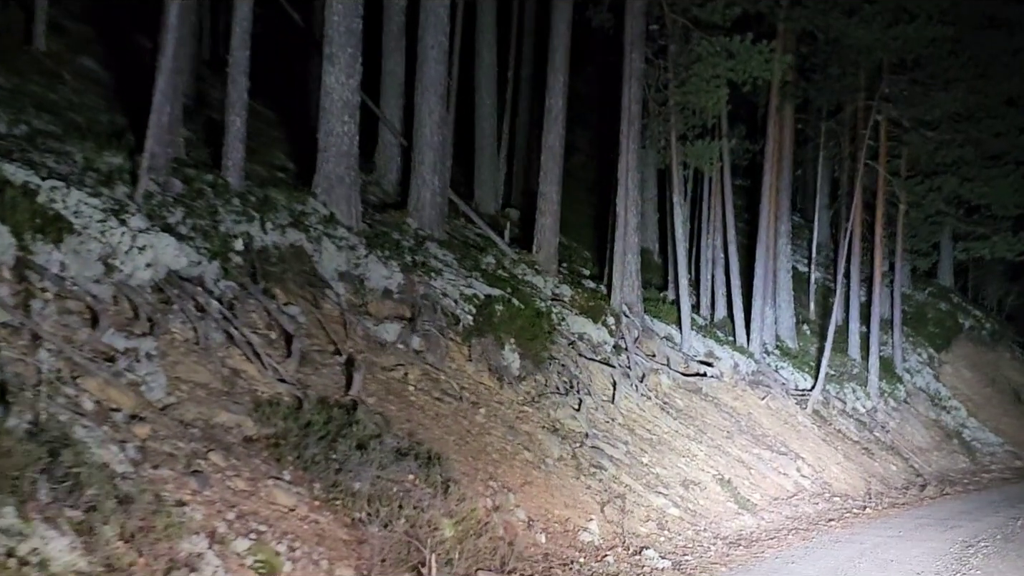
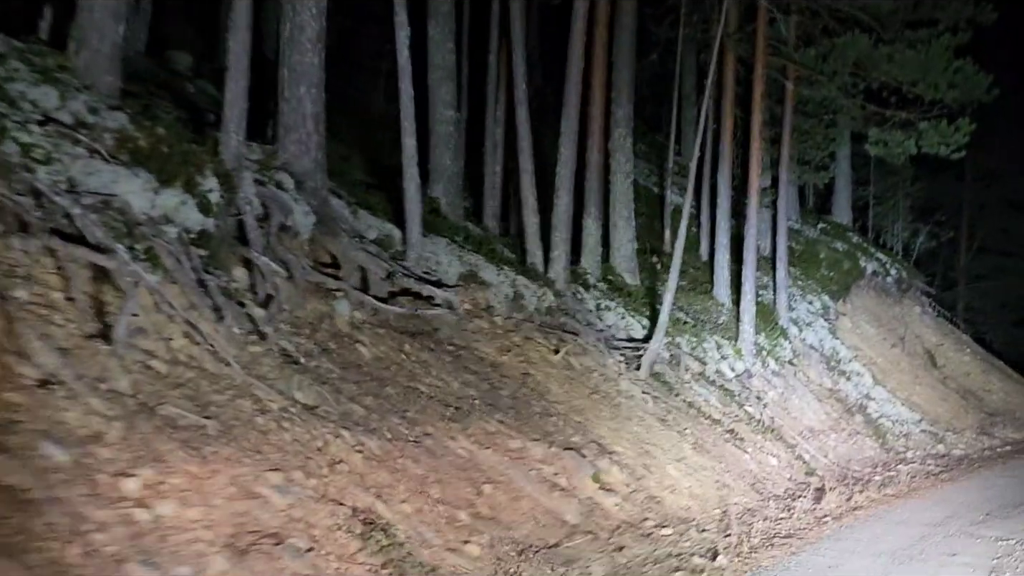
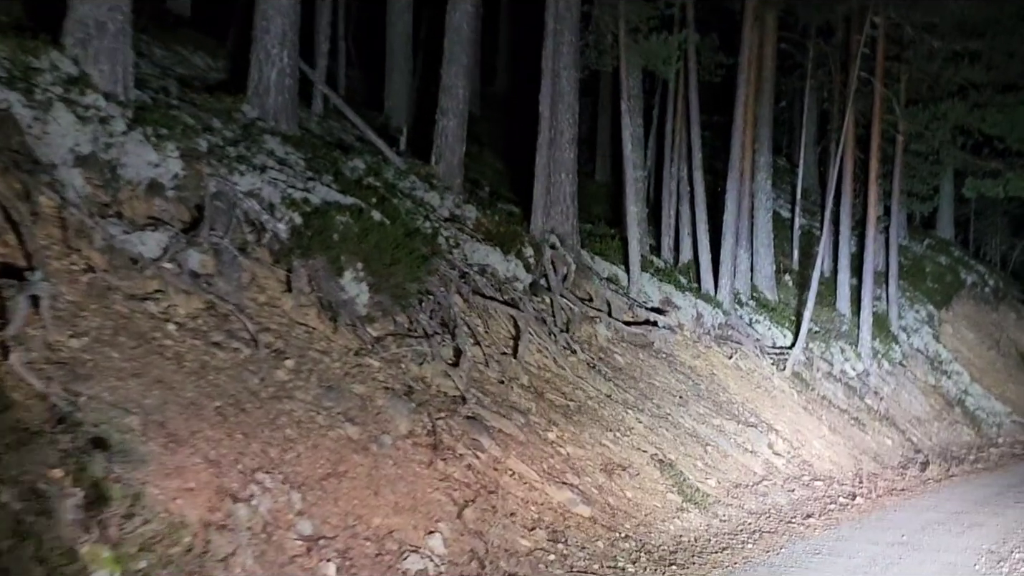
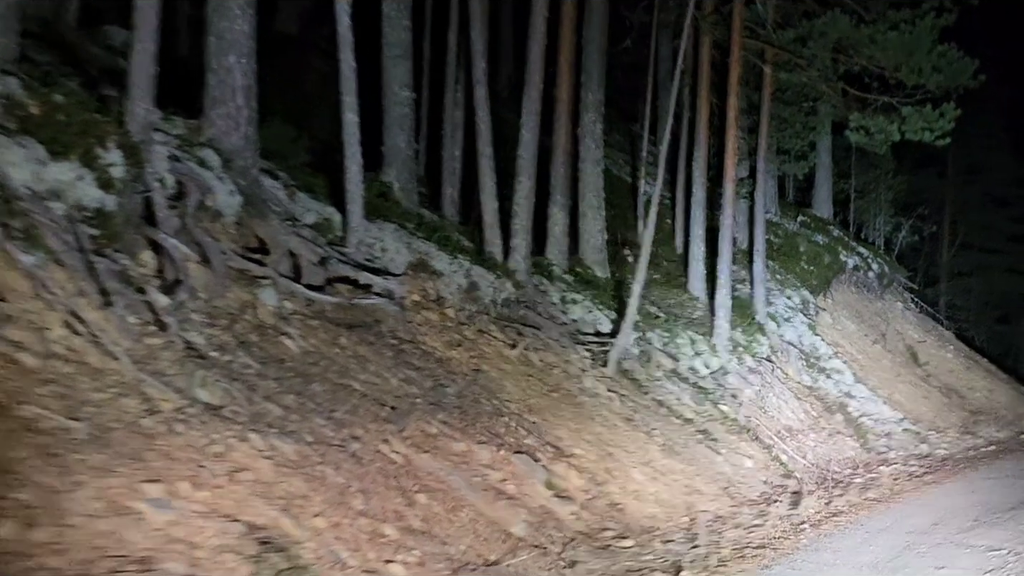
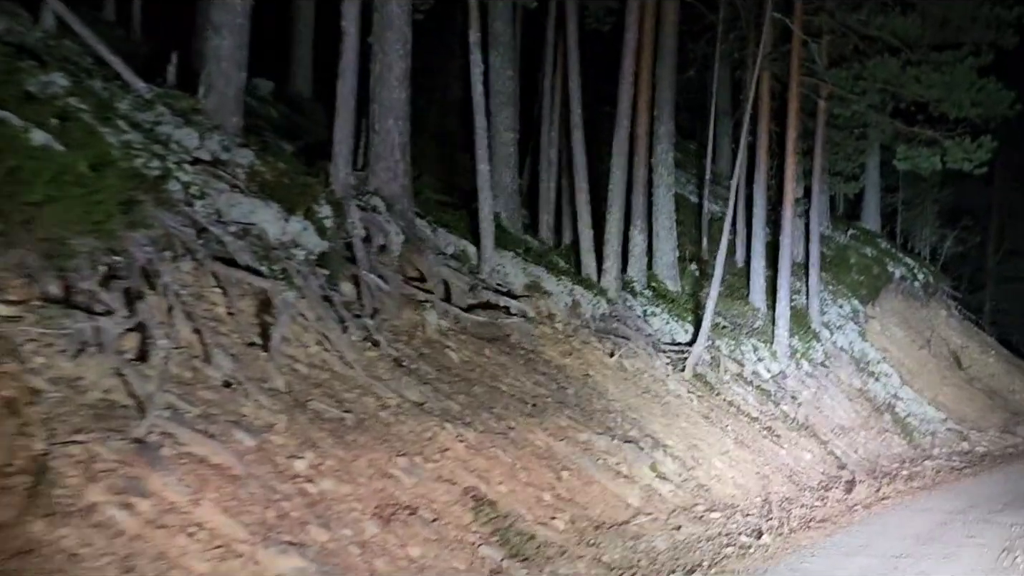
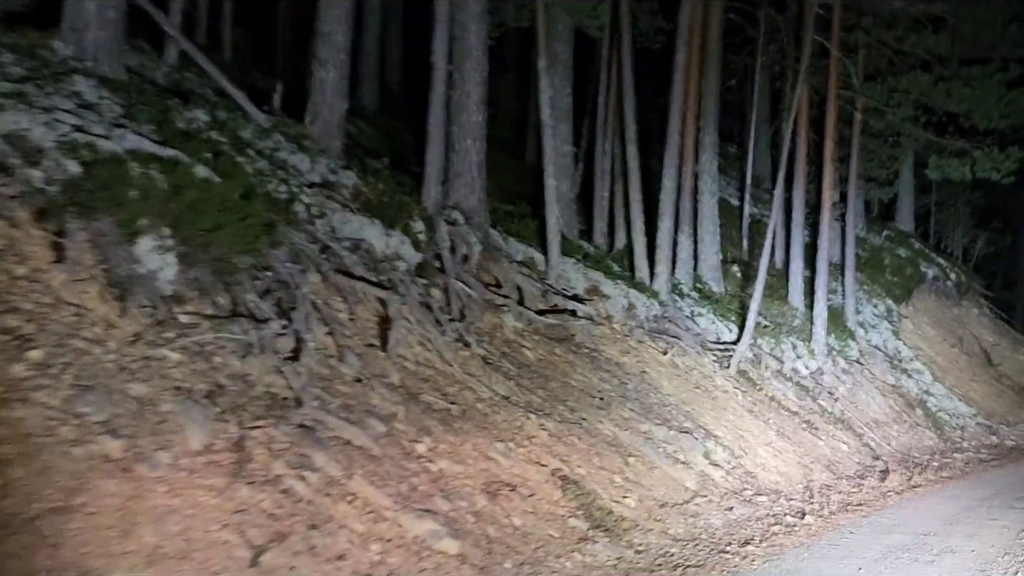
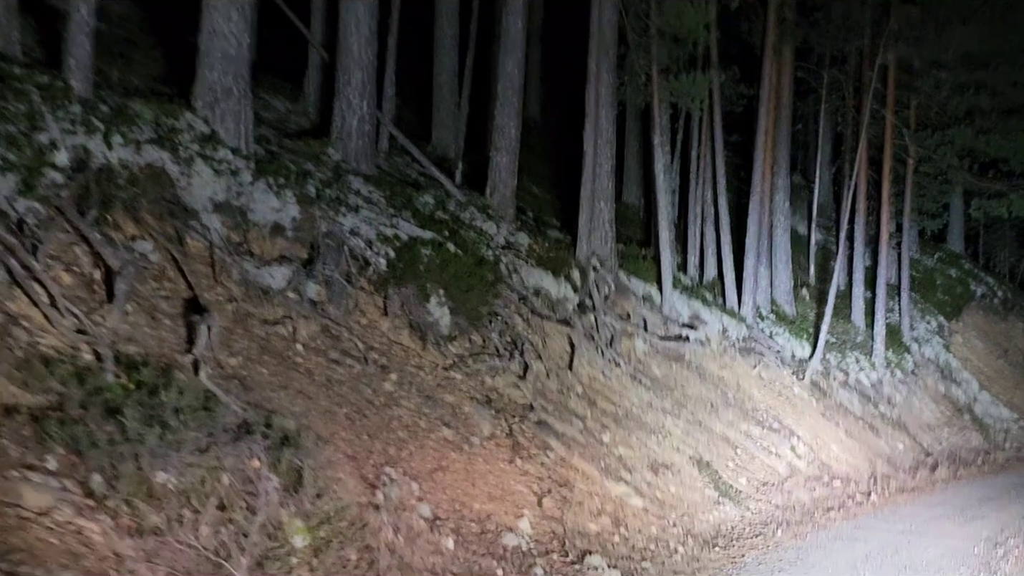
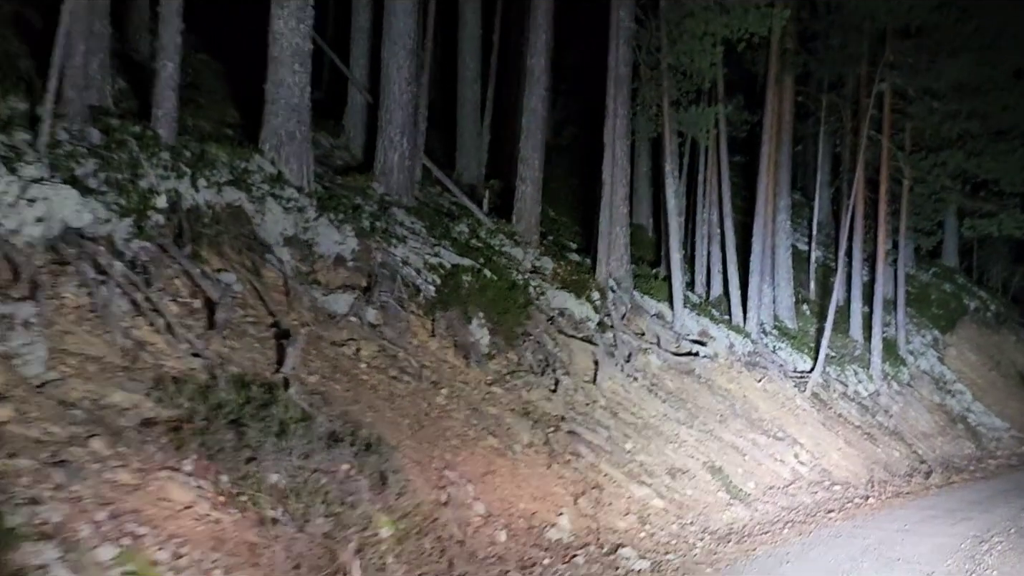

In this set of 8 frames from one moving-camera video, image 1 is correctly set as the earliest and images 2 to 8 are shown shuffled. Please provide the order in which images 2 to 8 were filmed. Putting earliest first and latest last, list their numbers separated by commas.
8, 7, 3, 6, 5, 2, 4
